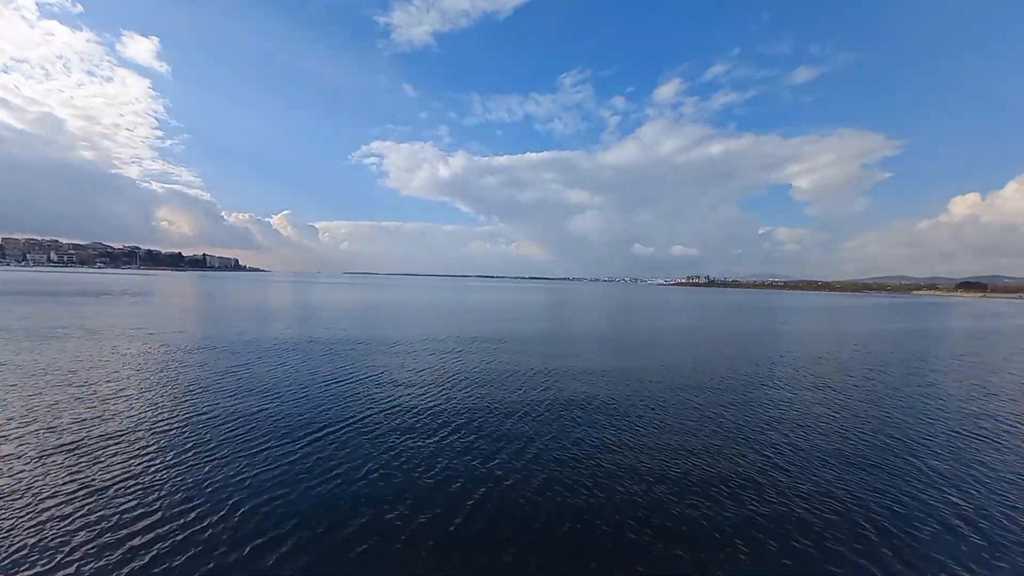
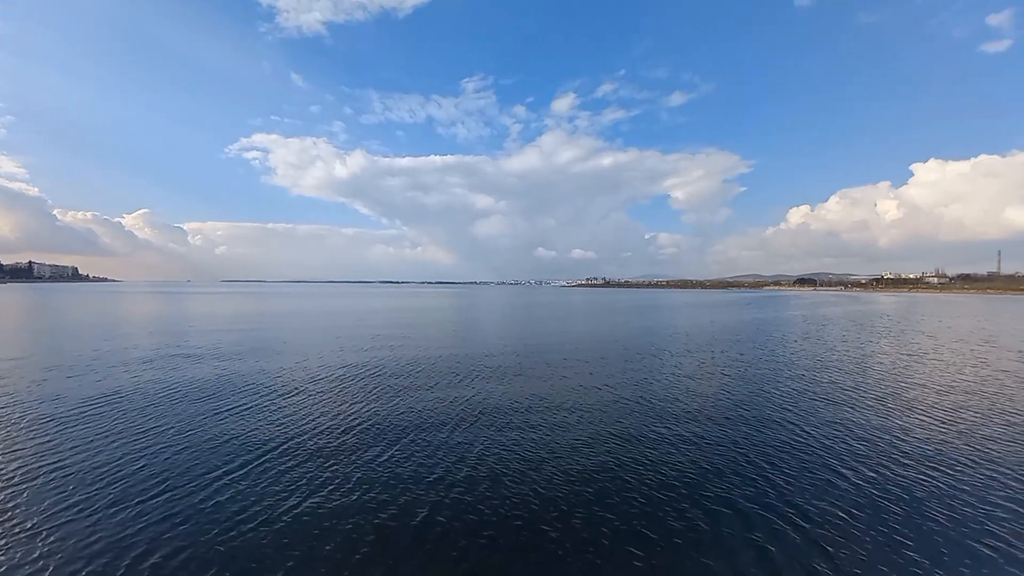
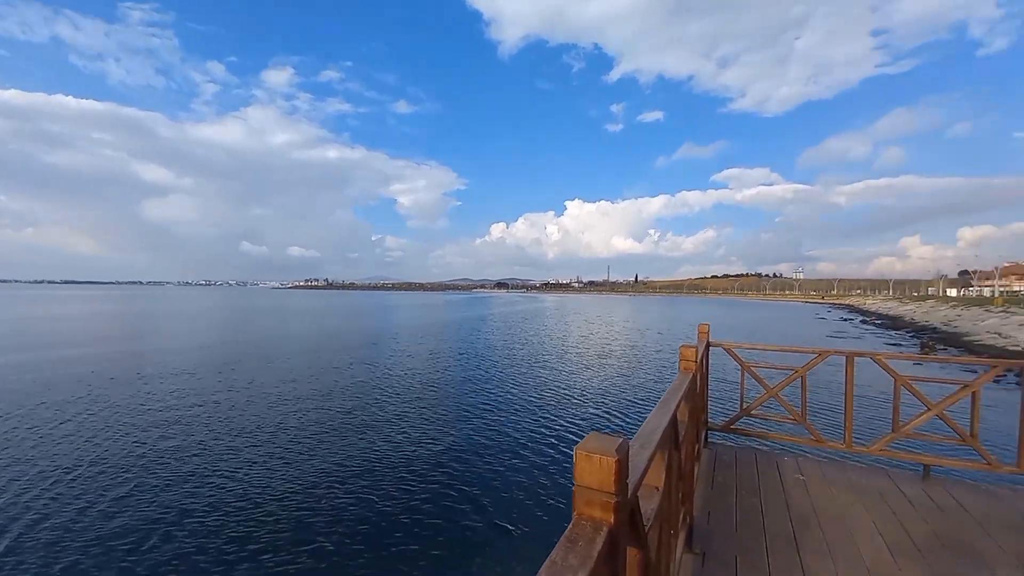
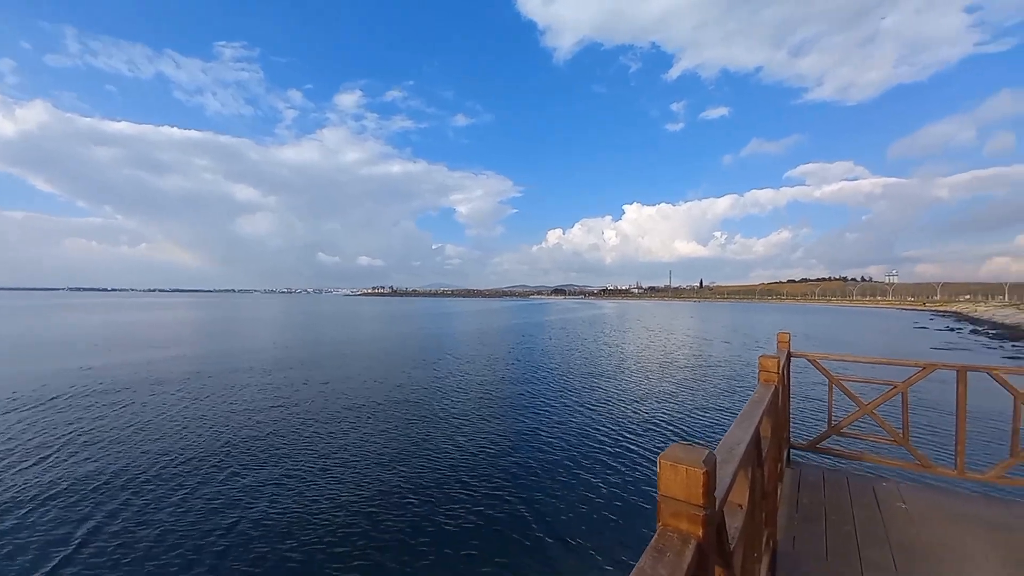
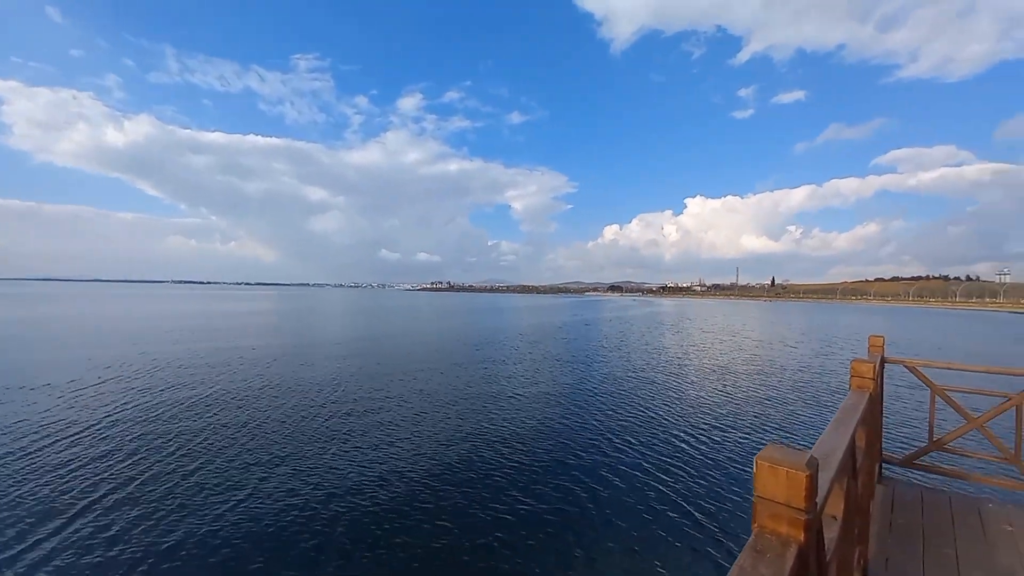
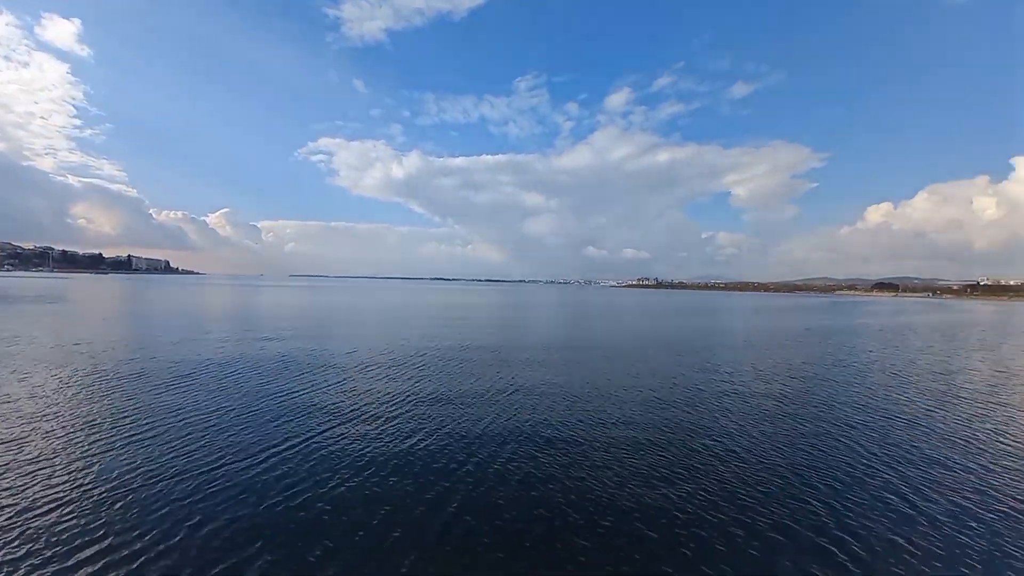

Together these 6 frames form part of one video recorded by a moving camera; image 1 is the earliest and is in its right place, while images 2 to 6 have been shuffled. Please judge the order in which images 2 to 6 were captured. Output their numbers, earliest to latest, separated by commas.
6, 2, 5, 4, 3
